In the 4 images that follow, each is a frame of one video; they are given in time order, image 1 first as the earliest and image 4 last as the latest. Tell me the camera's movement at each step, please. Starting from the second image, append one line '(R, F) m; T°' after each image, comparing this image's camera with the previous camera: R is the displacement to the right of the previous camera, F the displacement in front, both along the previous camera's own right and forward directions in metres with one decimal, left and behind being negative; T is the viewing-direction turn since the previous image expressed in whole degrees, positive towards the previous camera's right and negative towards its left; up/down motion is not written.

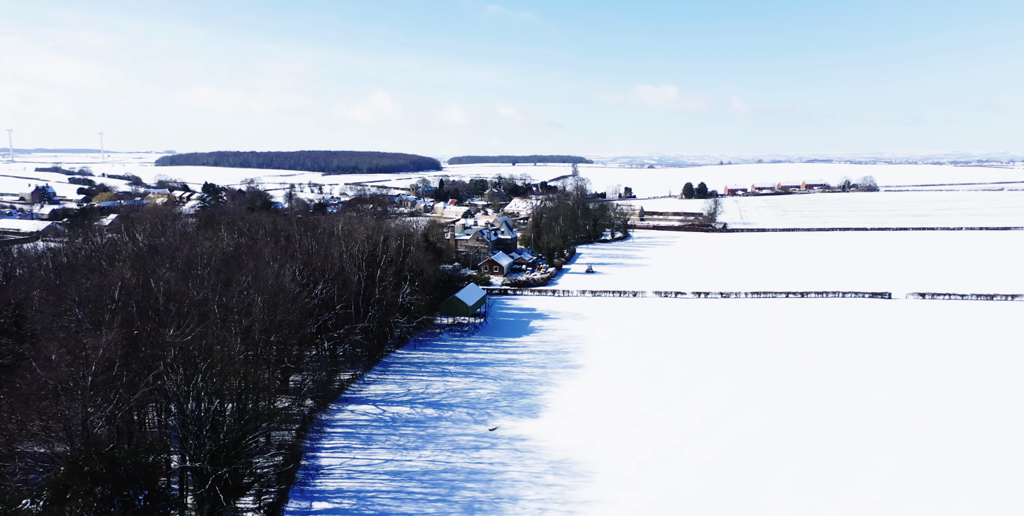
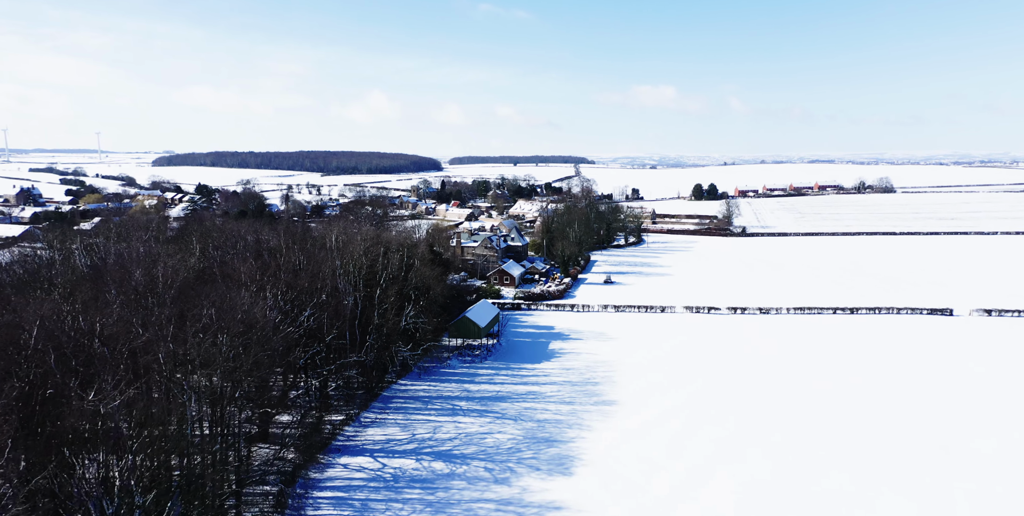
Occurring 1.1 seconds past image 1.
(-1.0, +5.7) m; 0°
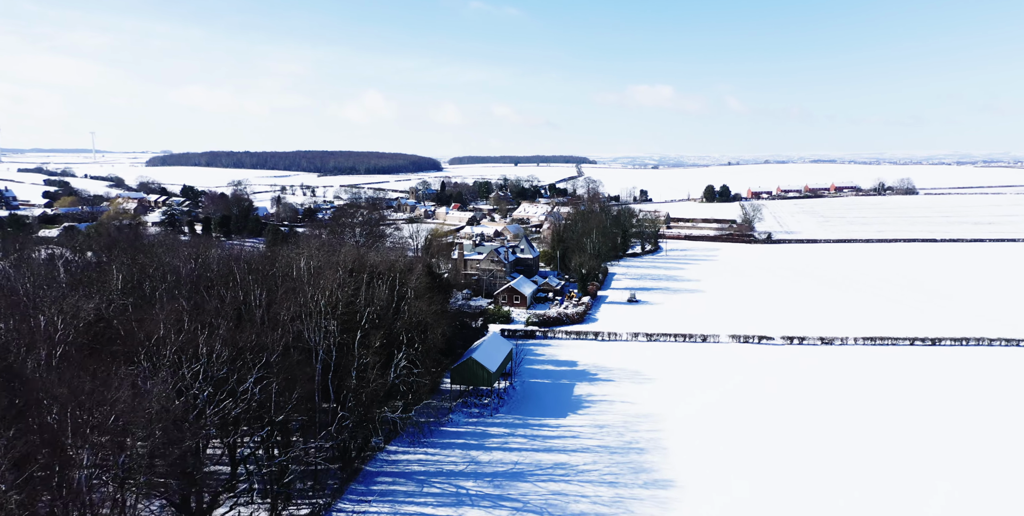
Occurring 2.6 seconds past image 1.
(-0.8, +8.0) m; 0°
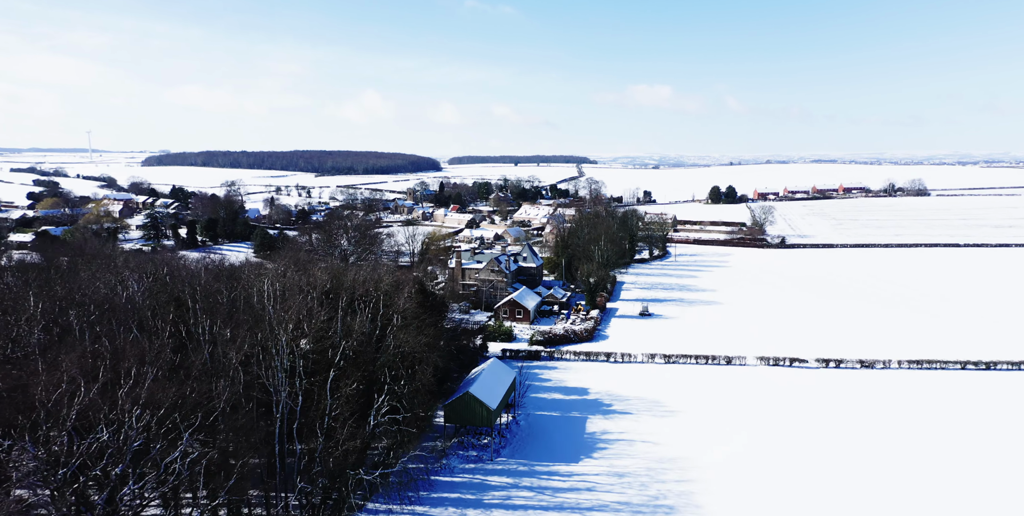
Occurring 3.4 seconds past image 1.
(-0.2, +4.5) m; 0°
